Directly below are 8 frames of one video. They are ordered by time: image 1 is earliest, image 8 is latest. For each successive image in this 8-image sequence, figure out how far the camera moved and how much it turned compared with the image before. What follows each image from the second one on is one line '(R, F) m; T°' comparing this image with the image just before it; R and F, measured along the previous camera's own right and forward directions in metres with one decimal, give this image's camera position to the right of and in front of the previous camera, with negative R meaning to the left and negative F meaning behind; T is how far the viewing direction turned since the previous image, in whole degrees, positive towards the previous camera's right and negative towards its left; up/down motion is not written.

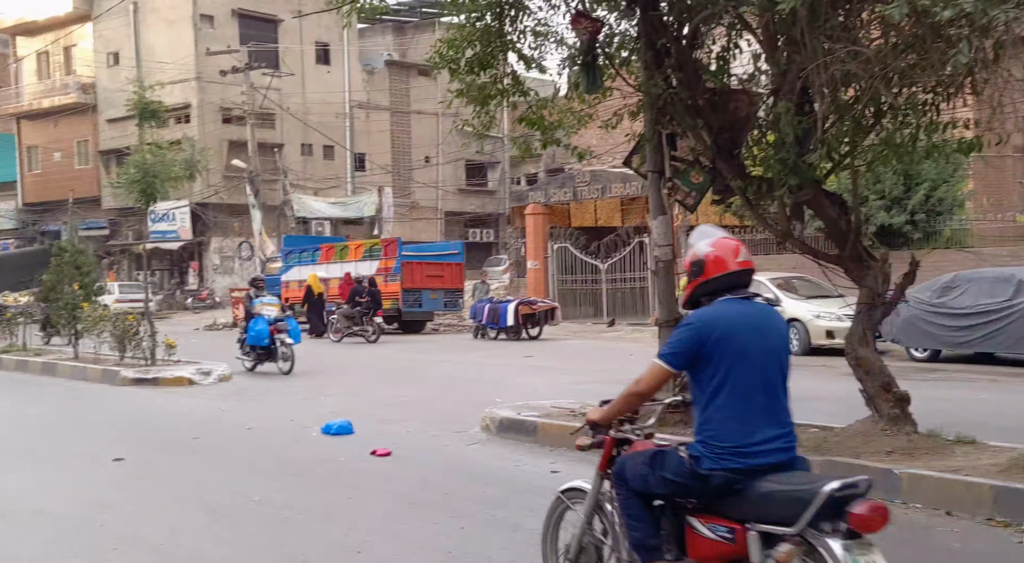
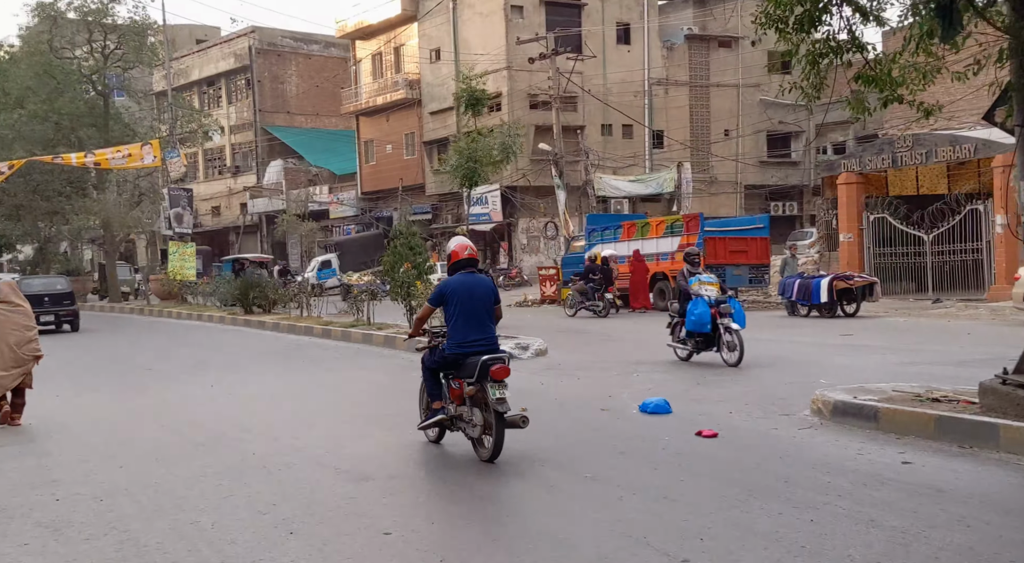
(-0.2, +0.2) m; -17°
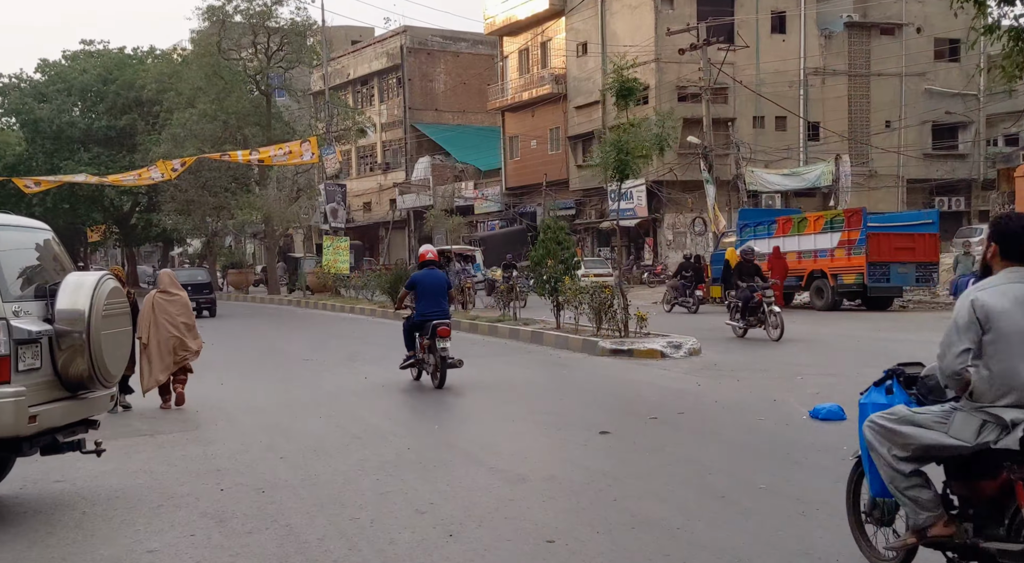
(-0.1, +0.3) m; -8°
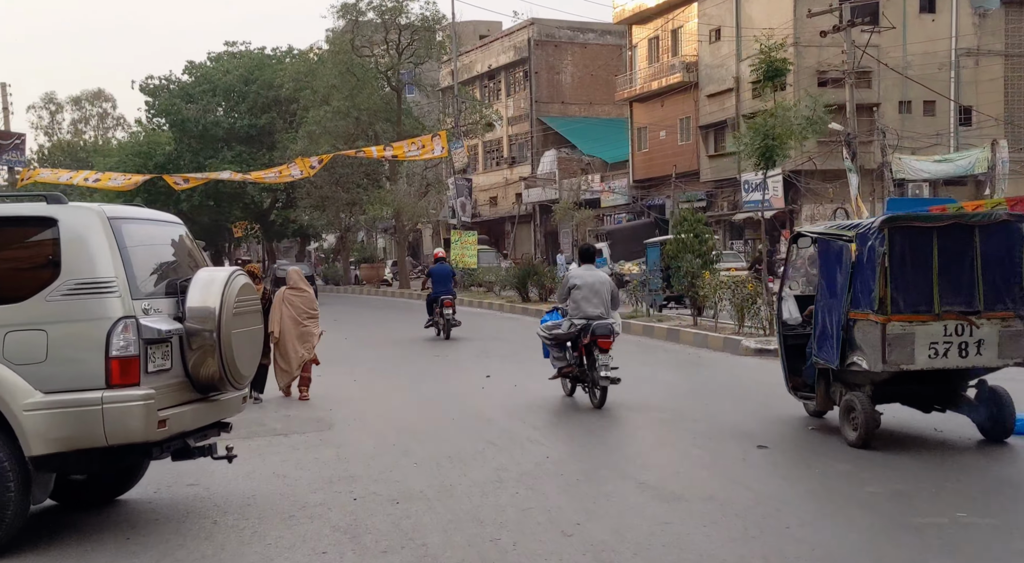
(-0.2, +0.6) m; -7°
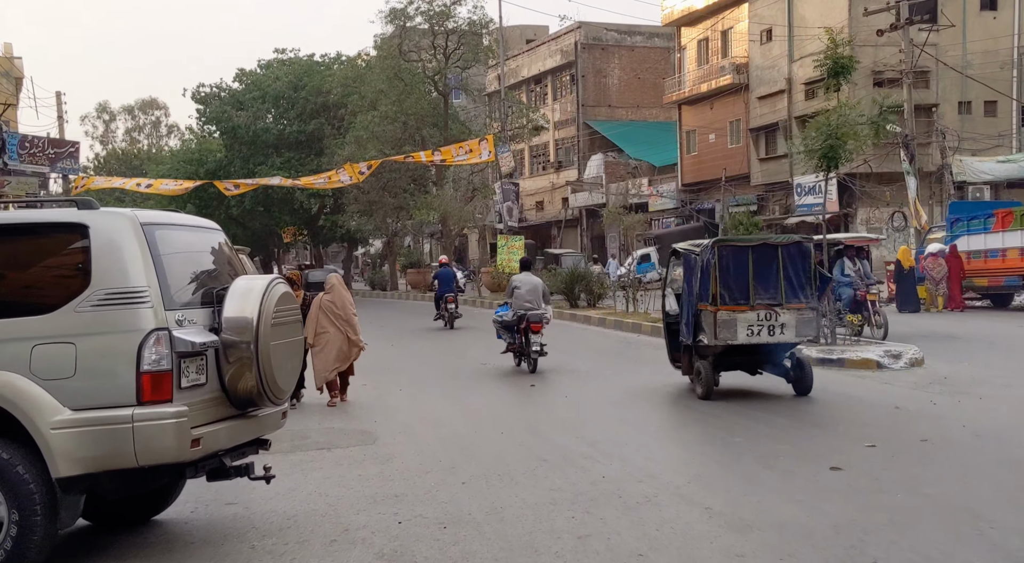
(-0.1, +0.4) m; -3°
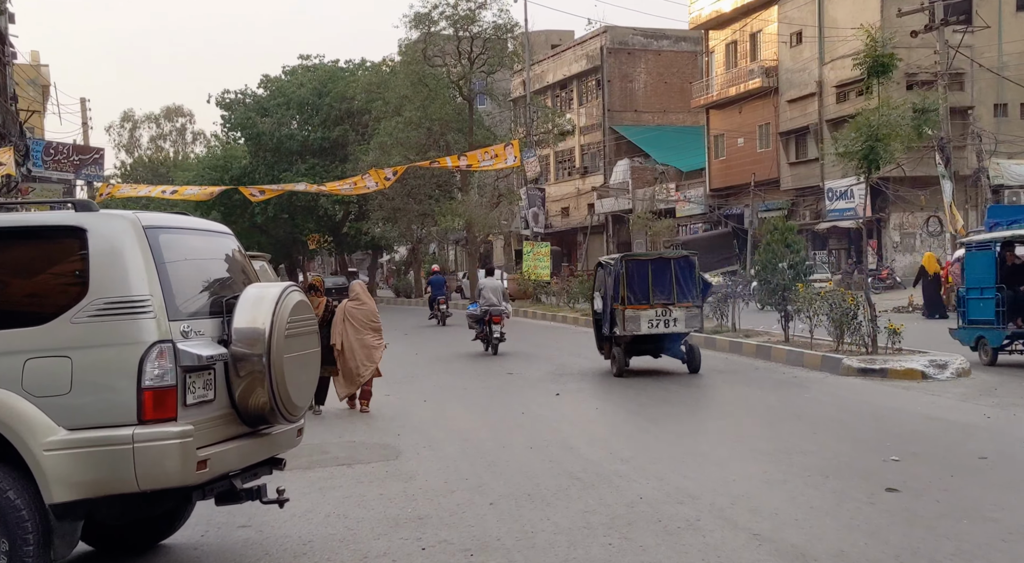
(0.0, +0.4) m; -1°
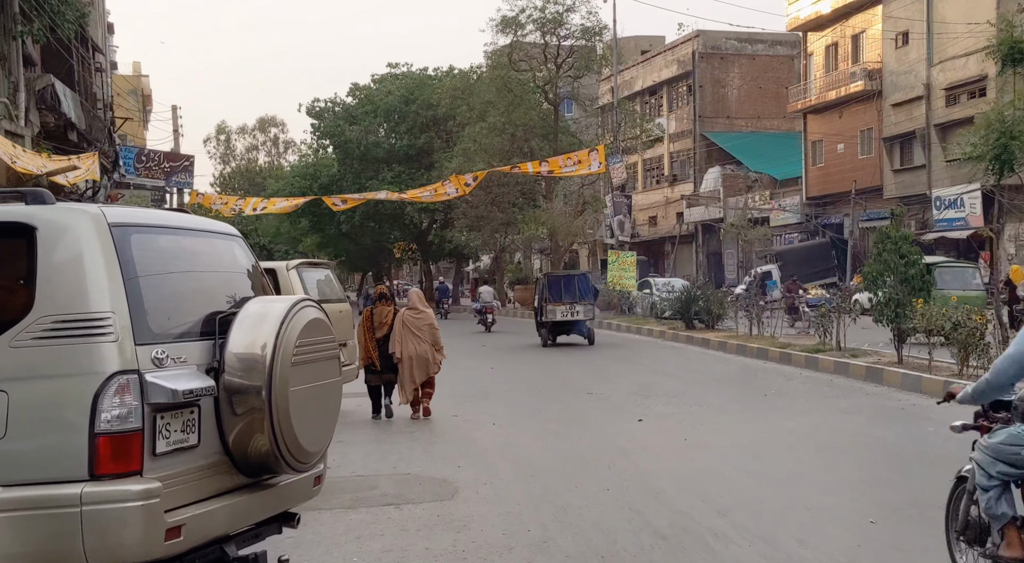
(+0.1, +1.2) m; -5°
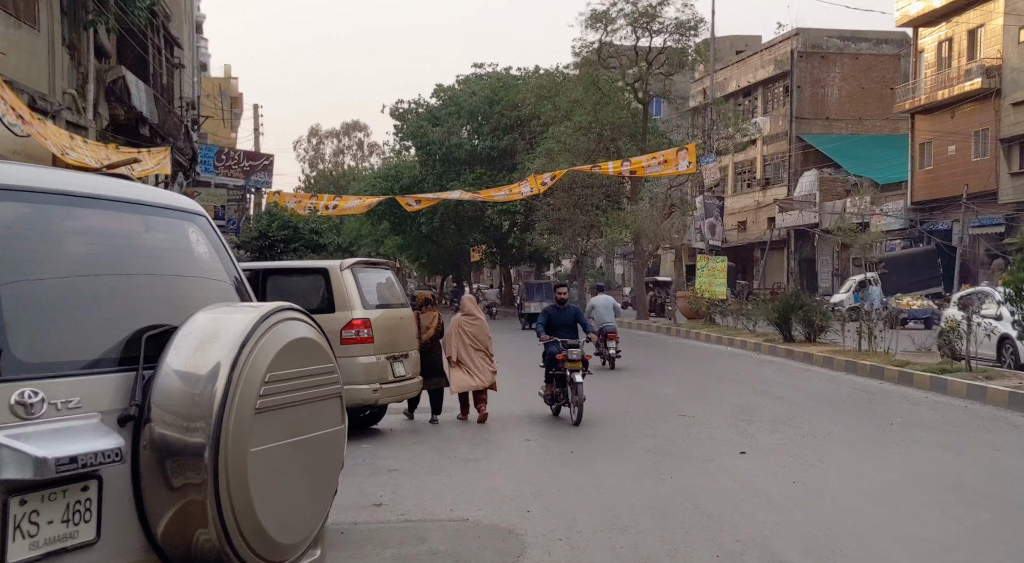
(0.0, +1.6) m; -5°
